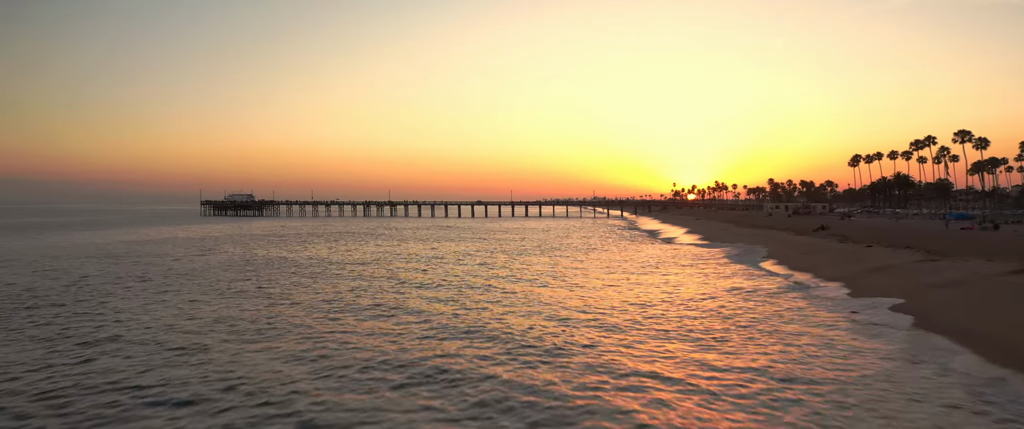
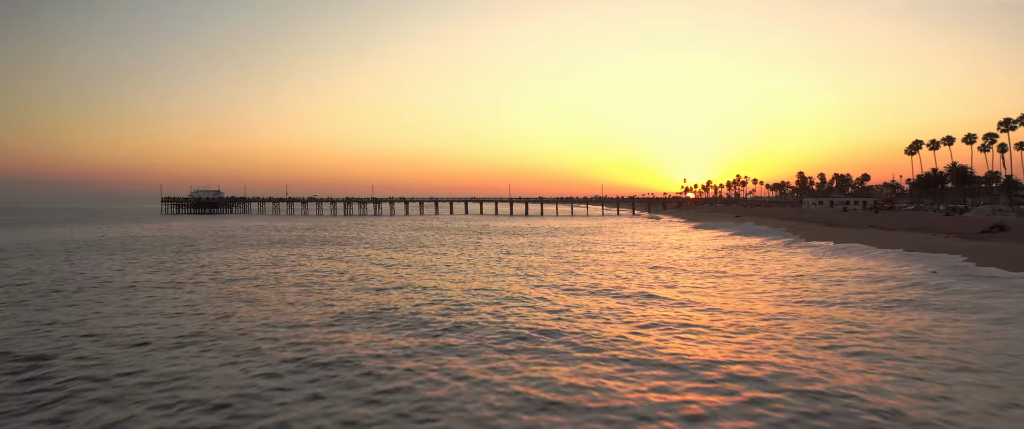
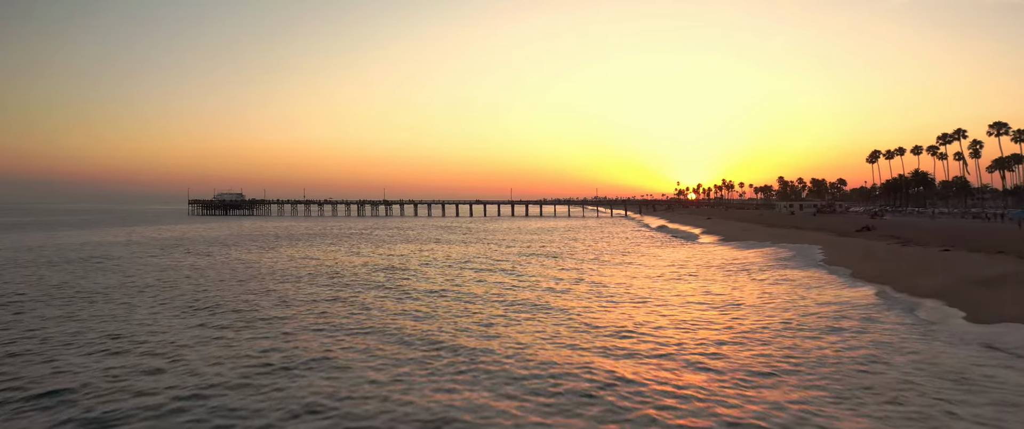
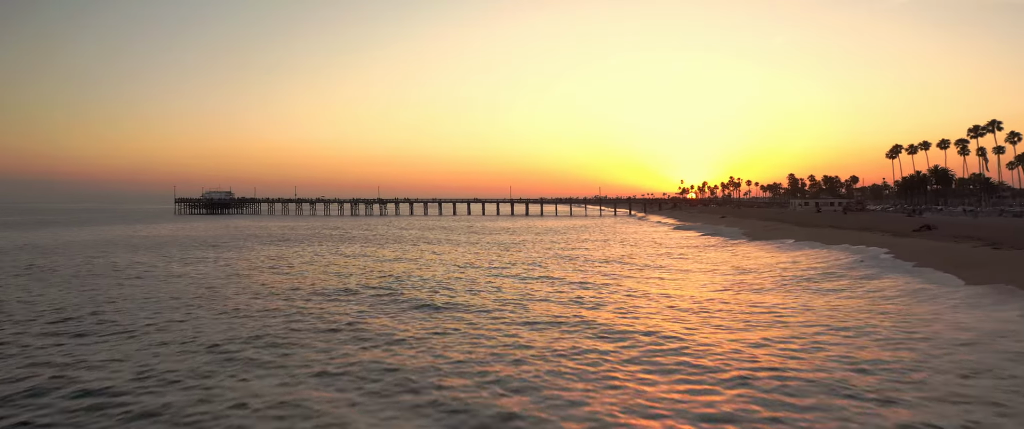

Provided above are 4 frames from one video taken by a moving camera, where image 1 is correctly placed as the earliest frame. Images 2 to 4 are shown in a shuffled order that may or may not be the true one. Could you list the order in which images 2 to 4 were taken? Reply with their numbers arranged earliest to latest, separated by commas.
3, 4, 2
